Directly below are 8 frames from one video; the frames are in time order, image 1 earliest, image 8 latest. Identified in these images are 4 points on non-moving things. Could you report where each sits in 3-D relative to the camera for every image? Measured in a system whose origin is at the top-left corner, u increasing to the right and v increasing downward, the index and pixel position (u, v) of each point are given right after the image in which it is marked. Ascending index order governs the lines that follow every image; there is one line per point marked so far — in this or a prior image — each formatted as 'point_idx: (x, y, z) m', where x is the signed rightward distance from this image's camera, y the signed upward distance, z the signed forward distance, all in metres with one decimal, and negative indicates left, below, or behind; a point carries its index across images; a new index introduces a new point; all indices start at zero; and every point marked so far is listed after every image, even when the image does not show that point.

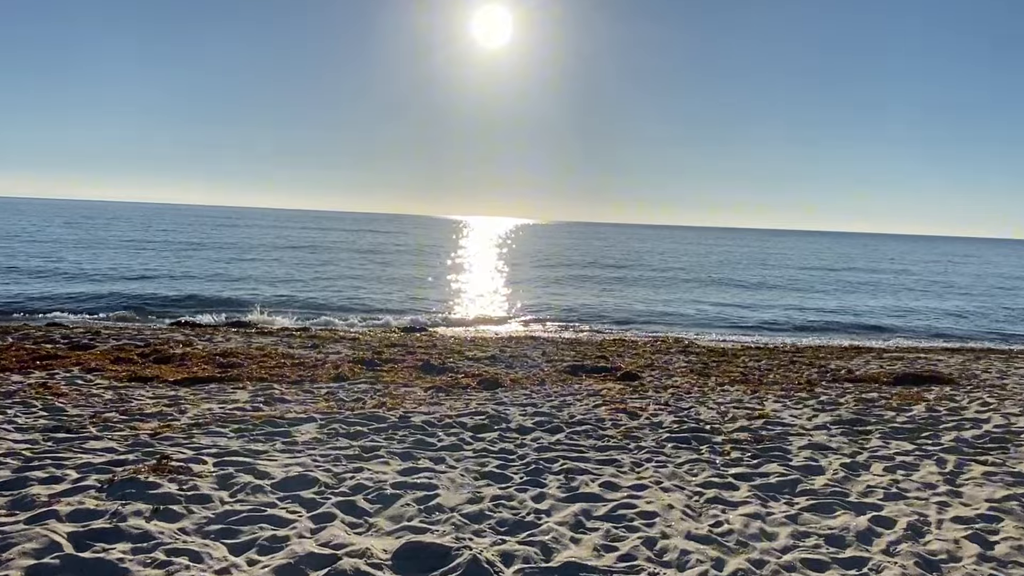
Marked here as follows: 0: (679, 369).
0: (+2.8, -1.3, +11.7) m
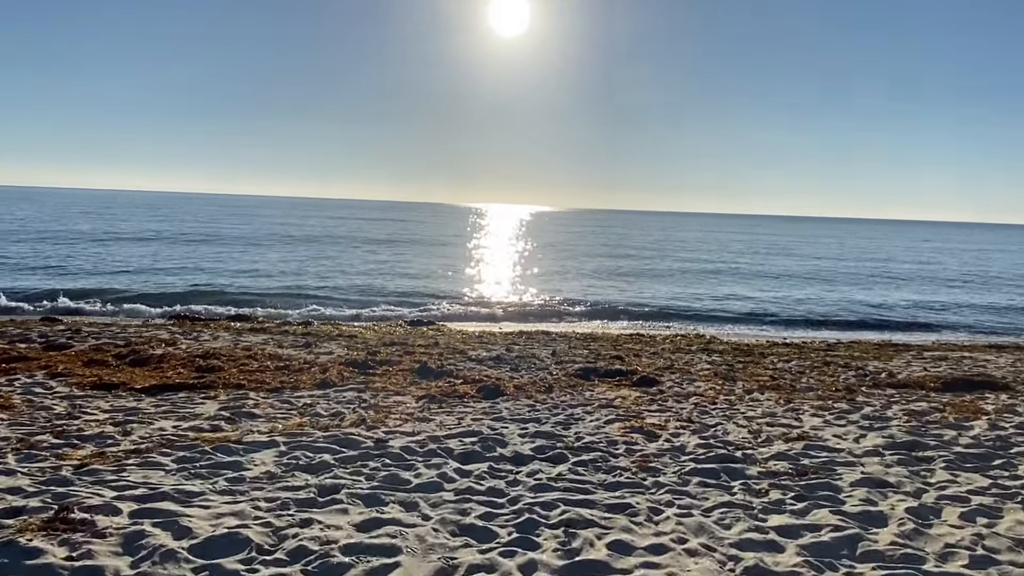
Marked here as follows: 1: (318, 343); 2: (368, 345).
0: (+2.9, -1.3, +10.6) m
1: (-3.4, -1.0, +12.3) m
2: (-2.5, -1.0, +12.3) m
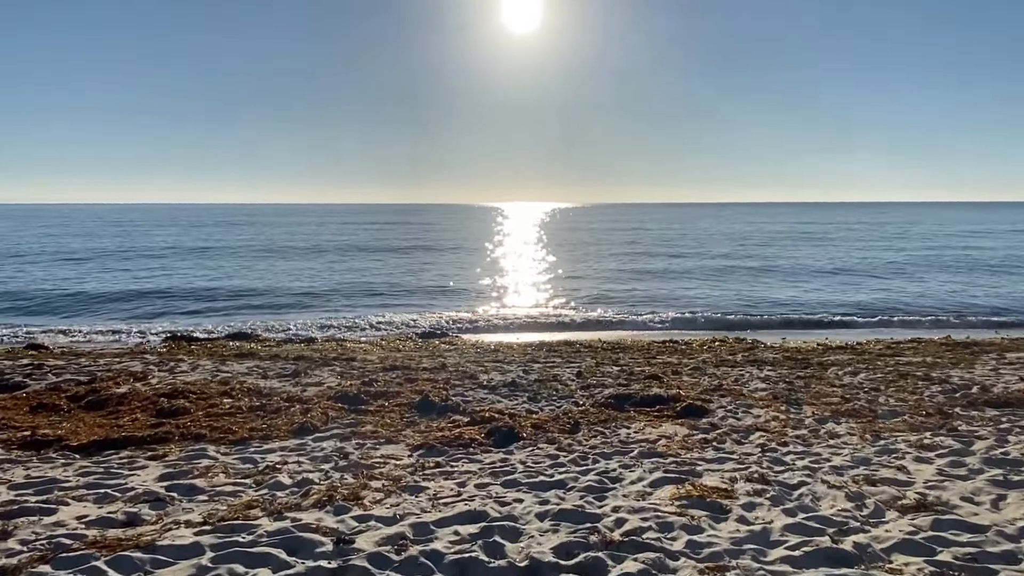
0: (+3.1, -1.3, +8.9) m
1: (-3.1, -1.3, +10.8) m
2: (-2.2, -1.3, +10.7) m
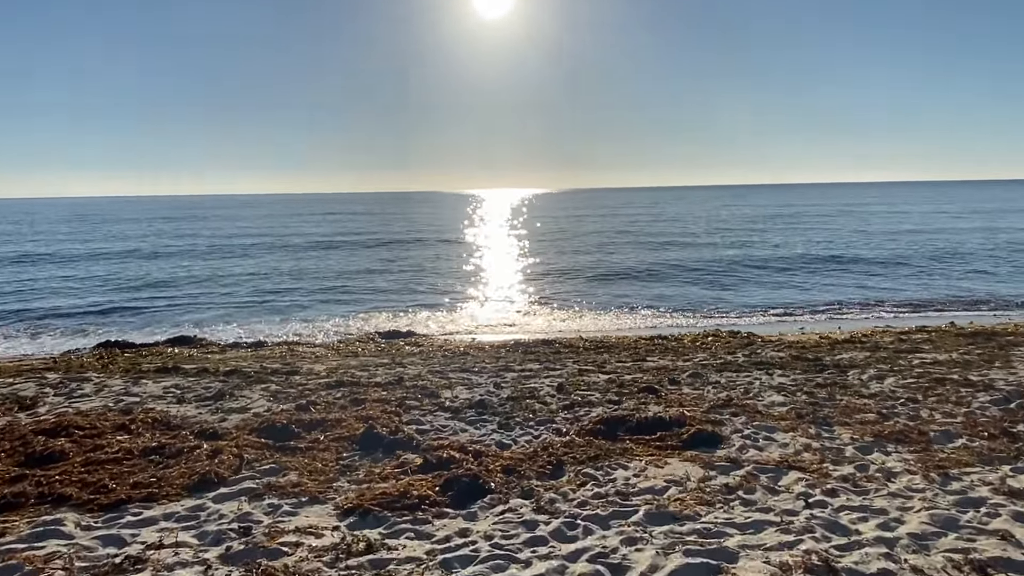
0: (+2.8, -1.3, +7.3) m
1: (-3.5, -1.3, +9.0) m
2: (-2.6, -1.3, +9.0) m
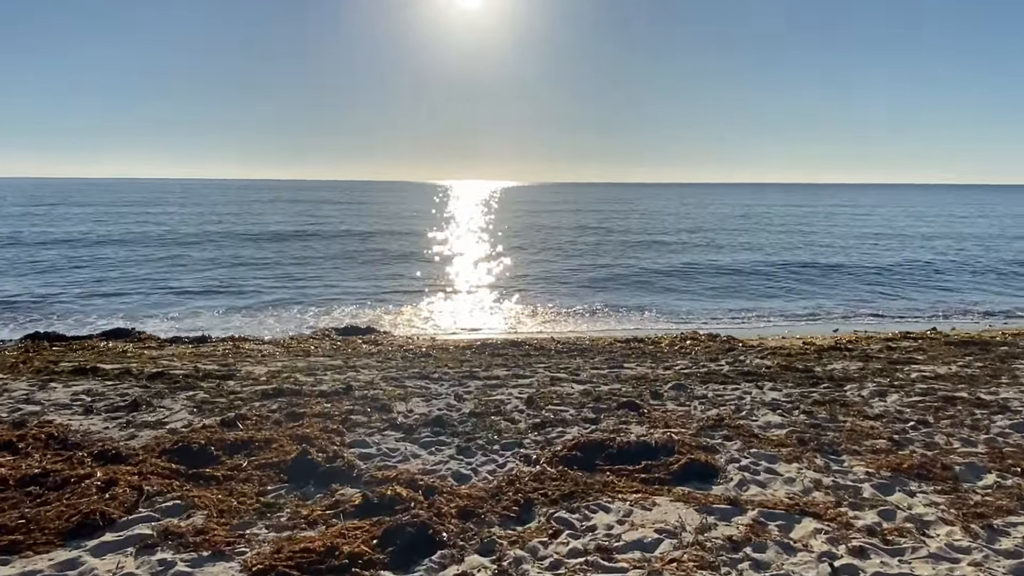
0: (+2.4, -1.4, +6.4) m
1: (-3.9, -1.2, +7.8) m
2: (-3.0, -1.2, +7.8) m
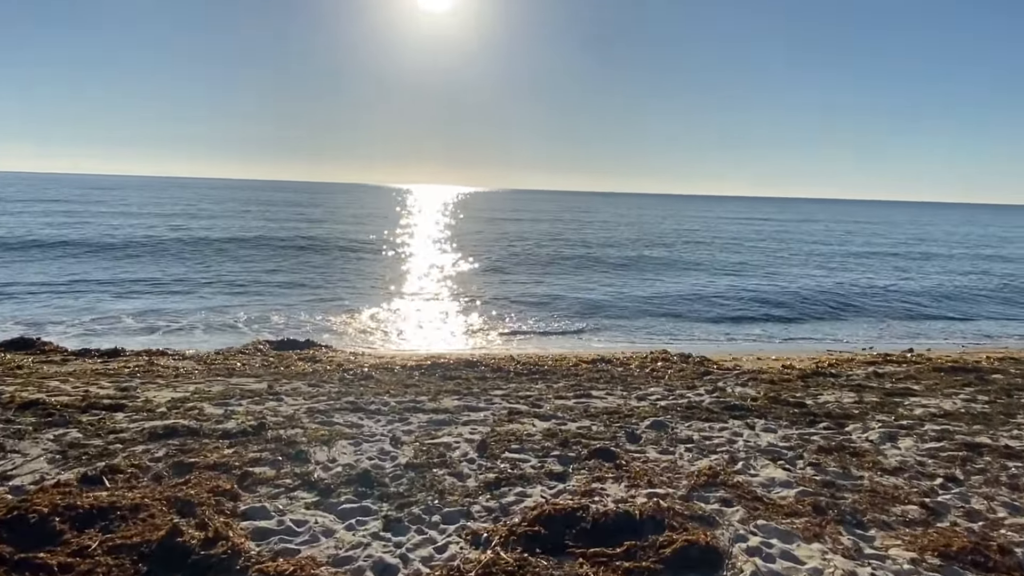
0: (+2.0, -1.6, +5.2) m
1: (-4.4, -1.3, +6.2) m
2: (-3.5, -1.3, +6.3) m
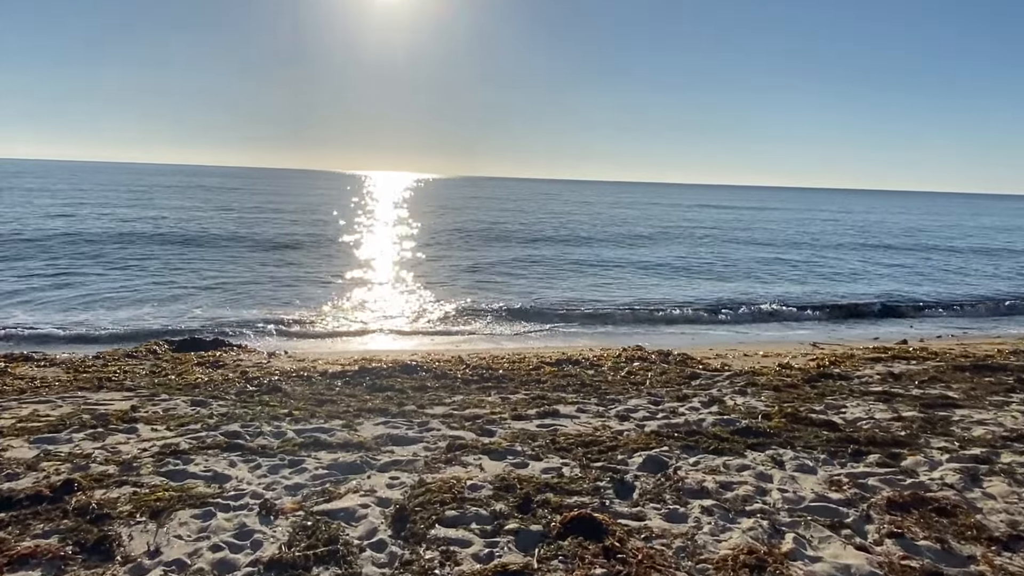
0: (+1.7, -1.5, +3.2) m
1: (-4.8, -1.3, +3.8) m
2: (-3.9, -1.3, +3.9) m
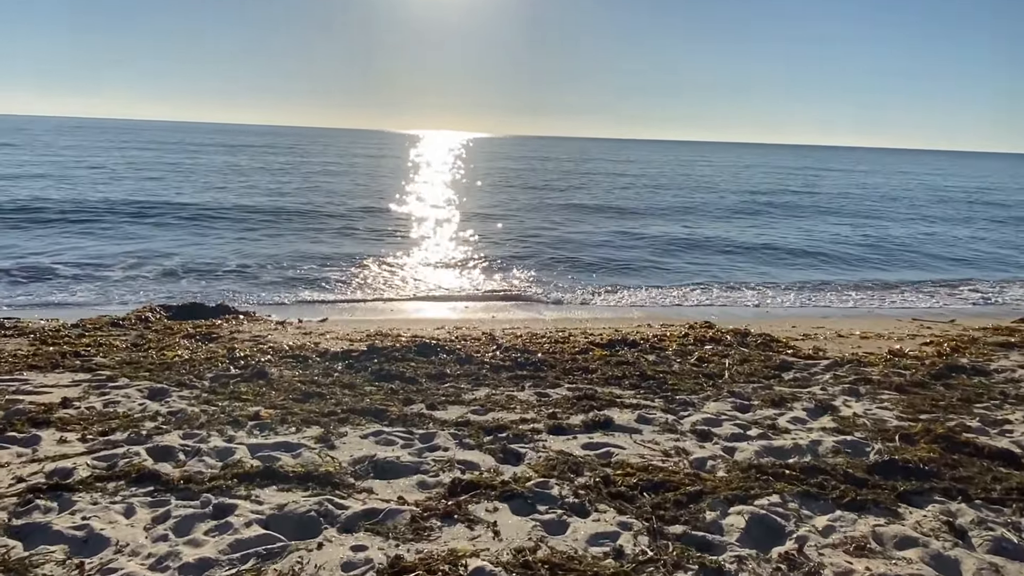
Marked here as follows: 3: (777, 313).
0: (+1.7, -1.5, +1.3) m
1: (-4.7, -1.1, +2.4) m
2: (-3.8, -1.1, +2.4) m
3: (+4.8, -0.2, +13.0) m
